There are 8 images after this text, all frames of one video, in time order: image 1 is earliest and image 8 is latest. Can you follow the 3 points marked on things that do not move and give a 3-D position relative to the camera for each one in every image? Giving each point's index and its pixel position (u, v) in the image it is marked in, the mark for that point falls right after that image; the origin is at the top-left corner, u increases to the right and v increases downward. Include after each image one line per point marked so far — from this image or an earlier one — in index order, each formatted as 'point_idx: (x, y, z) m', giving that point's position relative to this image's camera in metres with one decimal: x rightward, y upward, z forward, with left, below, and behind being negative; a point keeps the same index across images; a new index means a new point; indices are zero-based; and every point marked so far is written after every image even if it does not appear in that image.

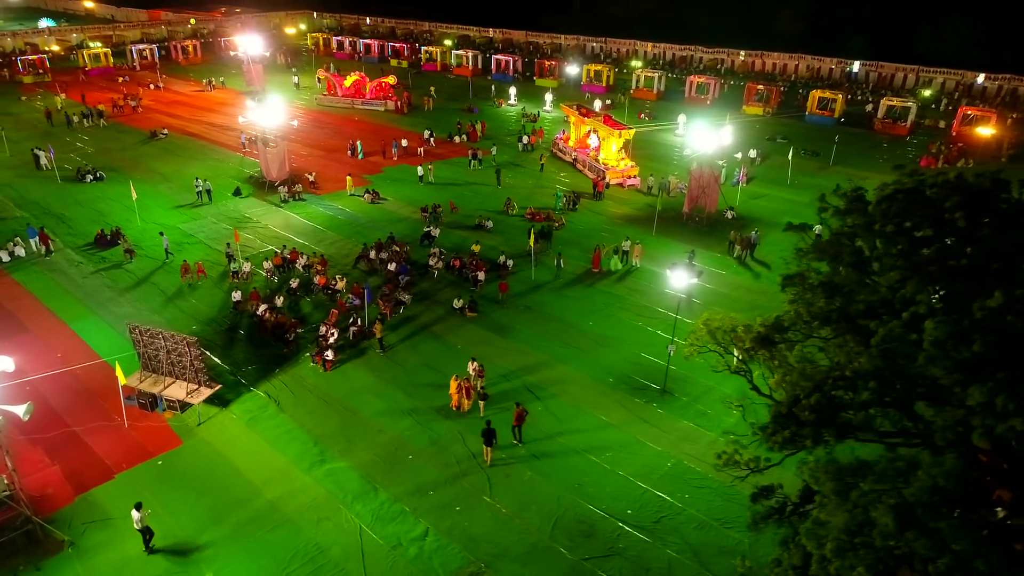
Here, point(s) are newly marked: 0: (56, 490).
0: (-10.9, -4.9, +17.2) m
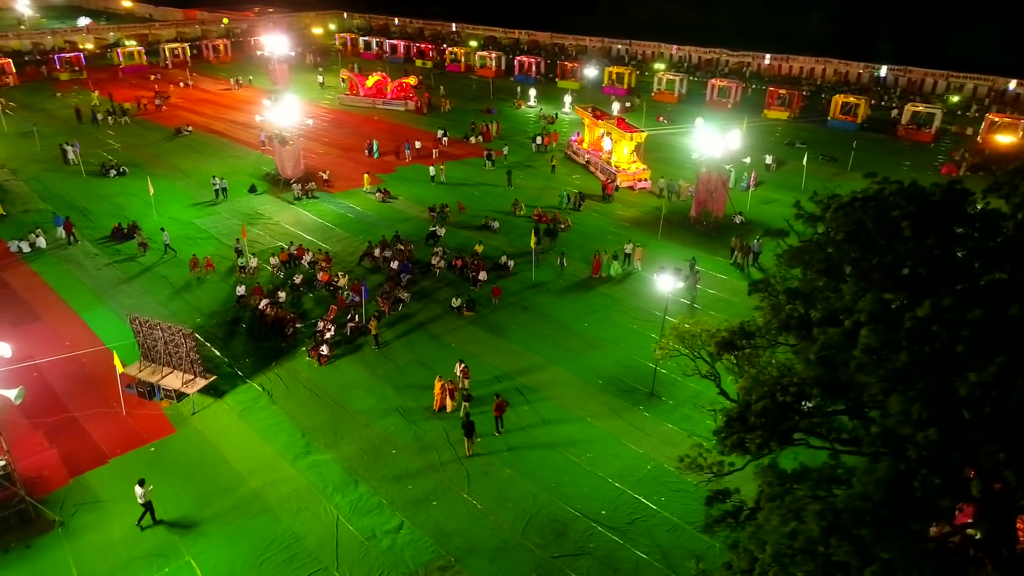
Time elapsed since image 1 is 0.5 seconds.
0: (-11.5, -4.6, +17.9) m
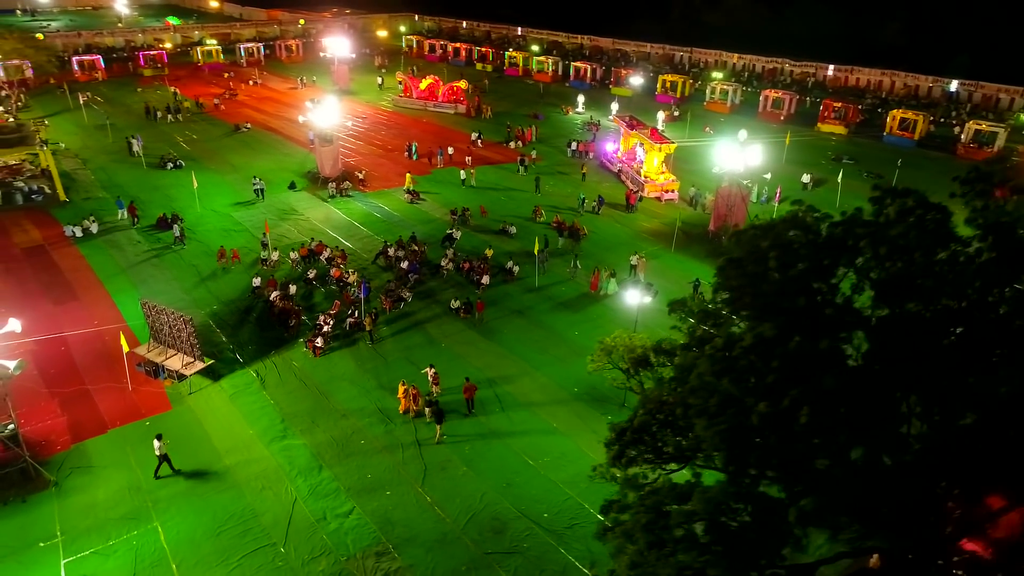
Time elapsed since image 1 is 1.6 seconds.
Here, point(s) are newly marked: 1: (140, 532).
0: (-12.7, -4.2, +19.9) m
1: (-8.8, -5.8, +16.9) m
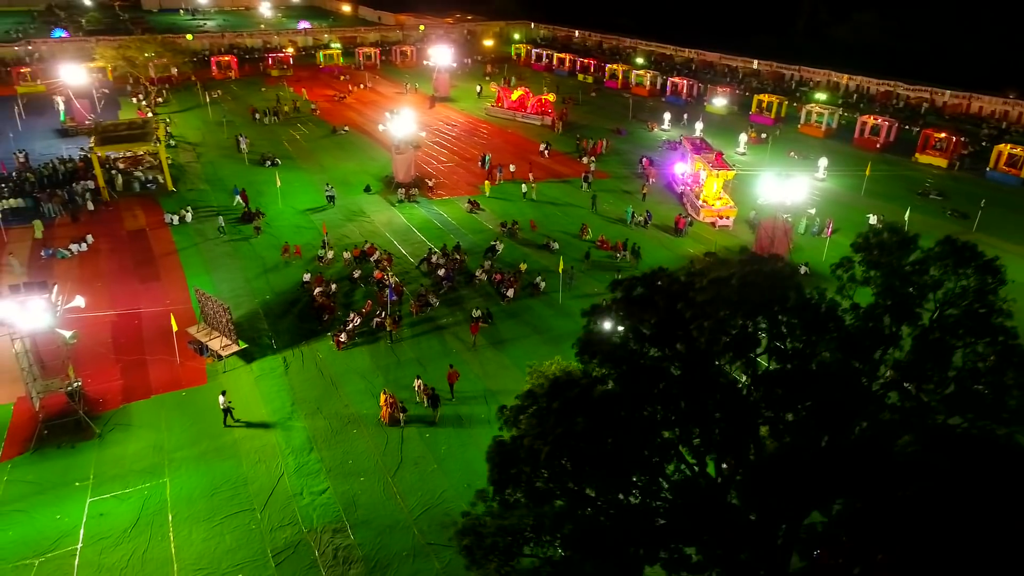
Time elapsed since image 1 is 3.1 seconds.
0: (-13.3, -3.6, +23.7) m
1: (-10.2, -5.5, +20.1) m
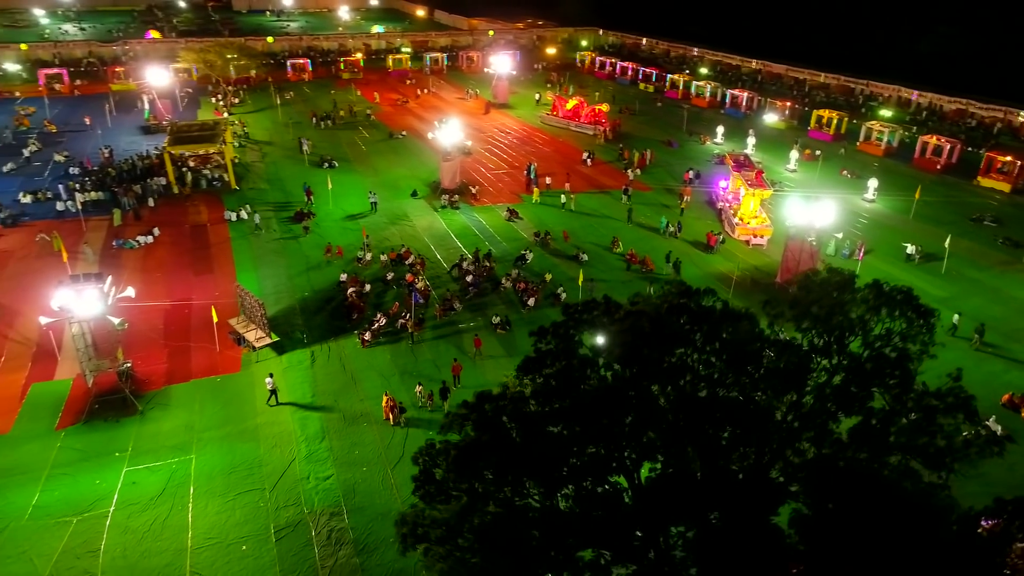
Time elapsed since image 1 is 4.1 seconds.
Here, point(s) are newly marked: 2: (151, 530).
0: (-13.1, -3.4, +26.3) m
1: (-10.5, -5.4, +22.4) m
2: (-10.0, -6.7, +19.8) m
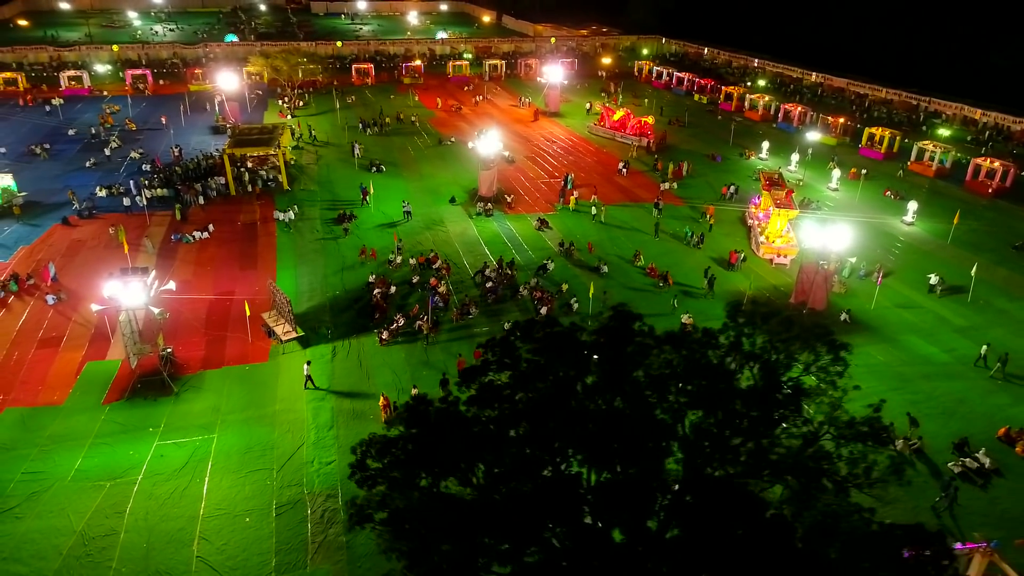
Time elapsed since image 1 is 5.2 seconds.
0: (-13.1, -3.1, +29.2) m
1: (-10.9, -5.3, +25.1) m
2: (-10.7, -6.6, +22.4) m
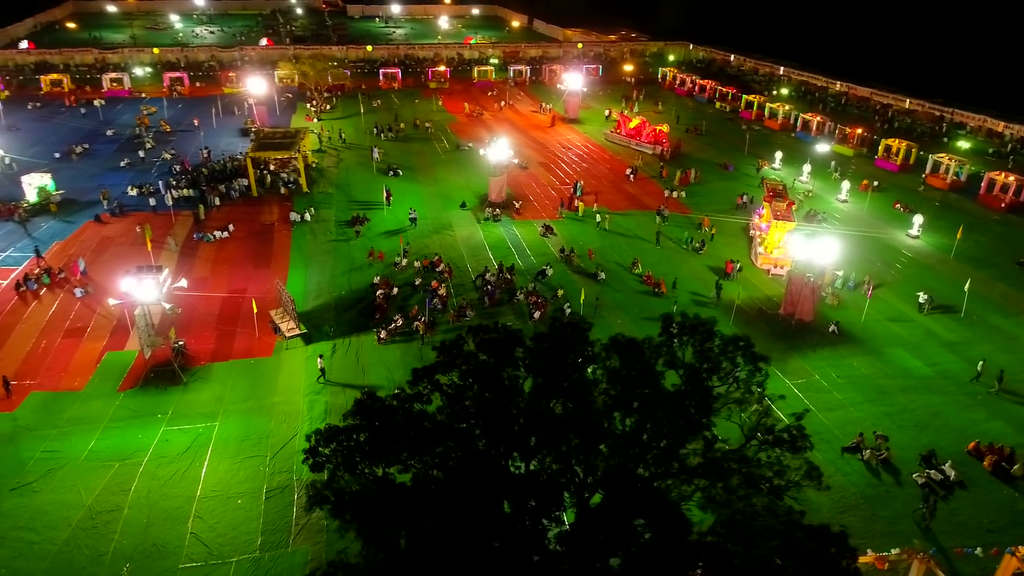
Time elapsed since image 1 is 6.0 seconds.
0: (-13.6, -3.0, +31.3) m
1: (-11.6, -5.2, +27.1) m
2: (-11.6, -6.5, +24.4) m
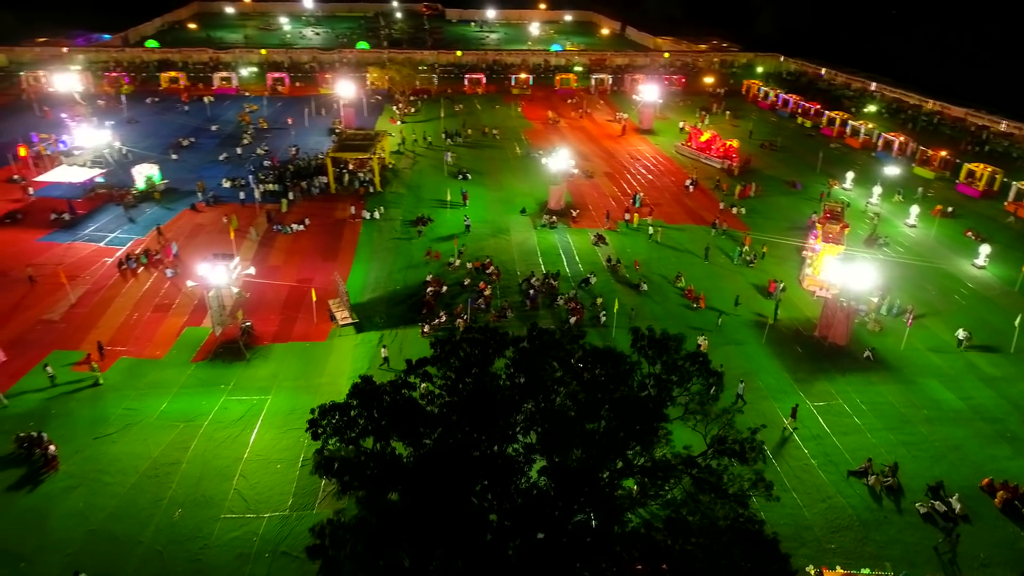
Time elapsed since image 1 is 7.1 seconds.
0: (-12.1, -2.4, +35.0) m
1: (-10.8, -4.7, +30.6) m
2: (-11.2, -6.0, +27.9) m
